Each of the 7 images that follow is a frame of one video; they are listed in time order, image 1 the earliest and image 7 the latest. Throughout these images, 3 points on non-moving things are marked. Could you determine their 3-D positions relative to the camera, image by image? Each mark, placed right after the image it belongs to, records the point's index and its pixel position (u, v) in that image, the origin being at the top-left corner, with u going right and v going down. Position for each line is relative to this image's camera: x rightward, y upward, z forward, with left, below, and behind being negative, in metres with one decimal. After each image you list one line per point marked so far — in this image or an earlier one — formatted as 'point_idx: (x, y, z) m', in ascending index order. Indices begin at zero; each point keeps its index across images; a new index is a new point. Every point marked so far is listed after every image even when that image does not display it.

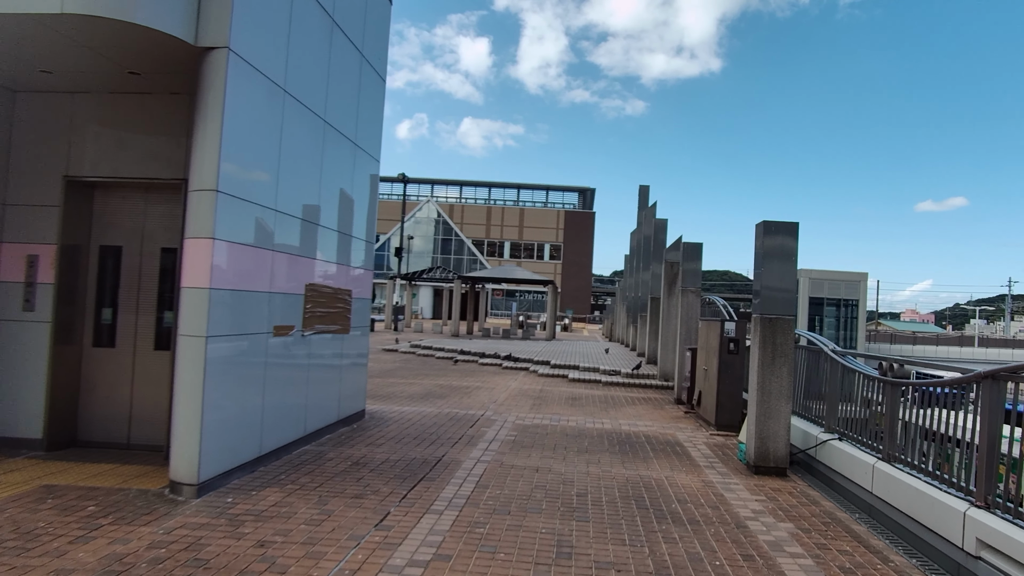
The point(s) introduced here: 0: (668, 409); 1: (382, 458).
0: (+2.1, -1.7, +10.5) m
1: (-1.0, -1.4, +6.2) m
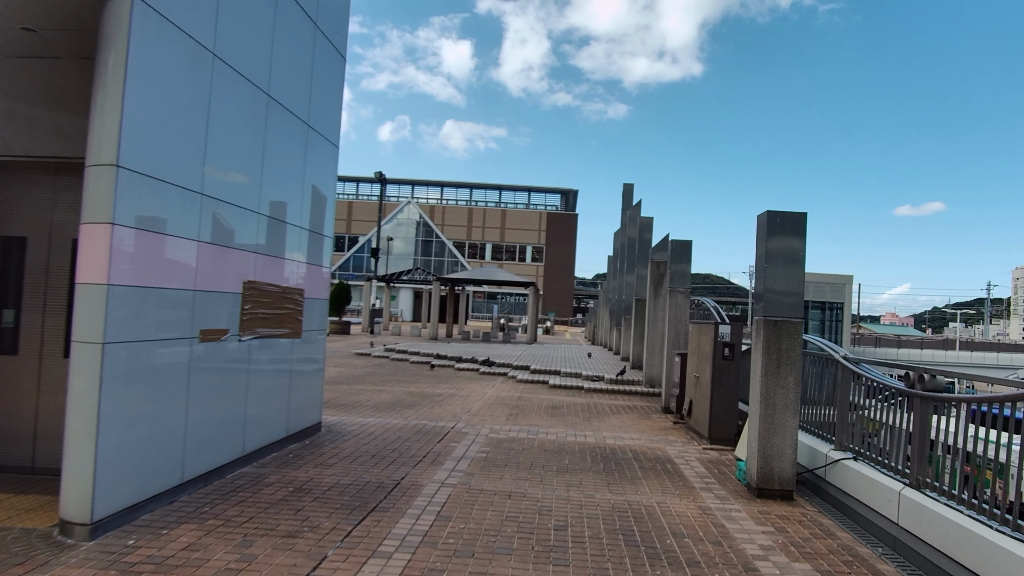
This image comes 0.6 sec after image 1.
0: (+1.8, -1.7, +9.7) m
1: (-1.3, -1.4, +5.4) m
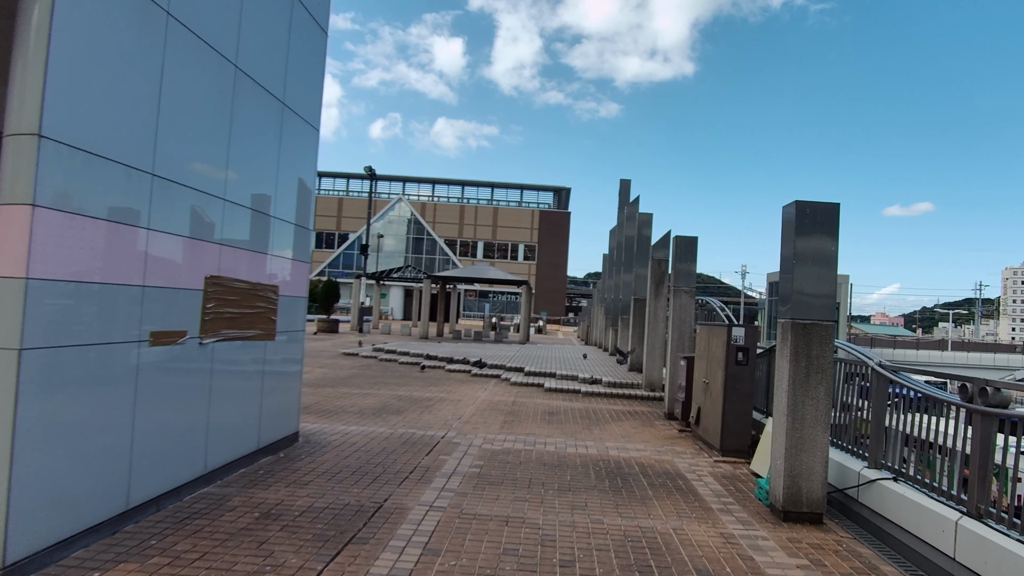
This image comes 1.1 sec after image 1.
0: (+1.7, -1.6, +9.1) m
1: (-1.3, -1.3, +4.7) m
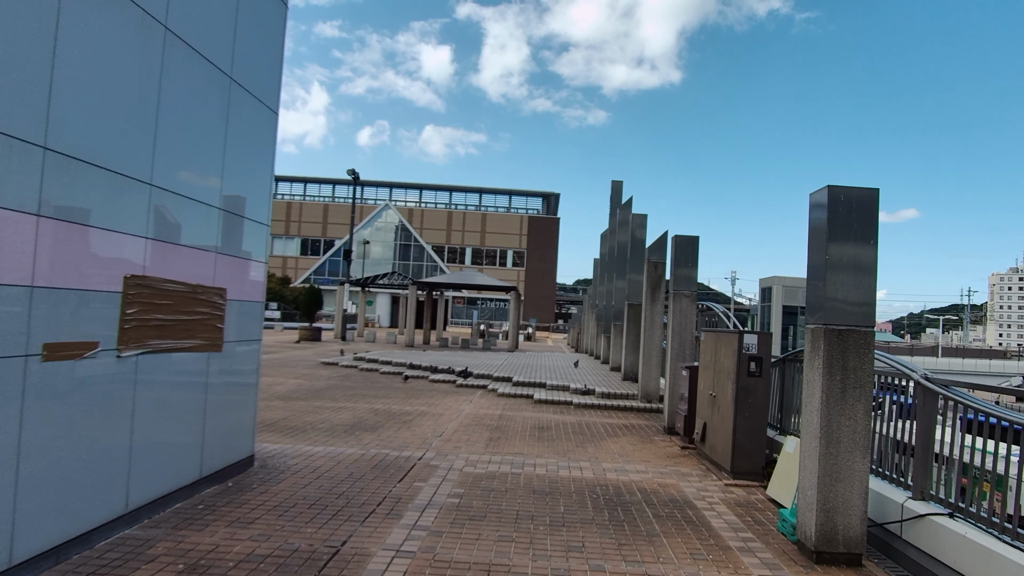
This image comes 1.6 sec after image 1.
0: (+1.6, -1.7, +8.3) m
1: (-1.4, -1.3, +3.9) m
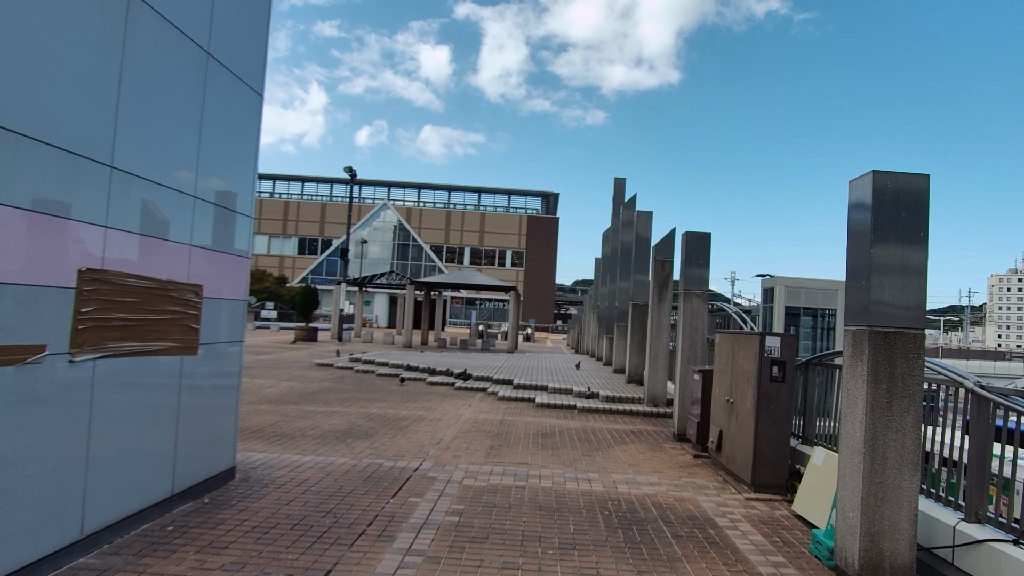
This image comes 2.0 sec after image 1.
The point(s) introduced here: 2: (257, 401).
0: (+1.6, -1.7, +7.9) m
1: (-1.3, -1.3, +3.4) m
2: (-3.5, -1.5, +10.6) m
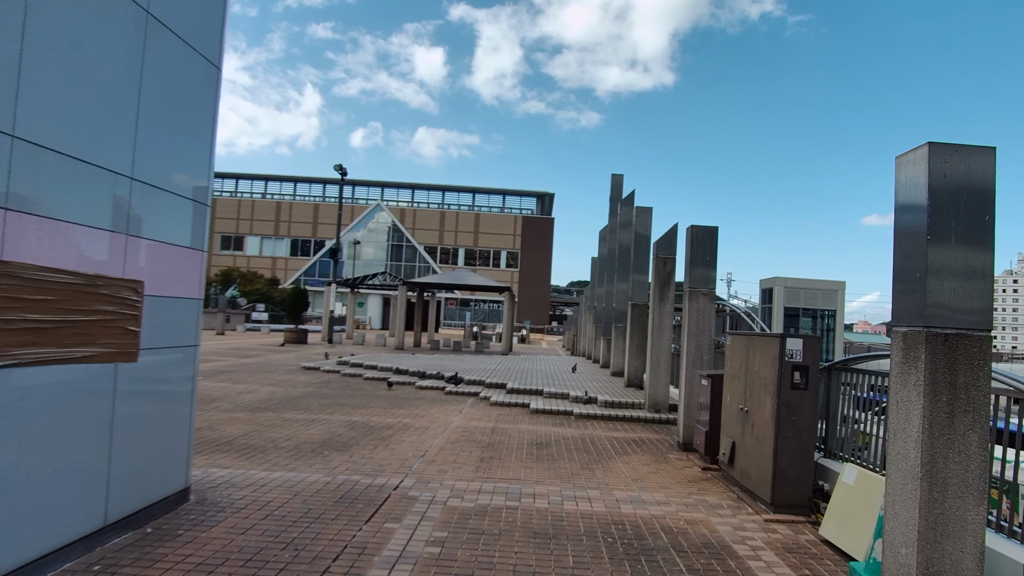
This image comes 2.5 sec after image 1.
0: (+1.5, -1.6, +7.2) m
1: (-1.4, -1.3, +2.8) m
2: (-3.6, -1.5, +9.9) m
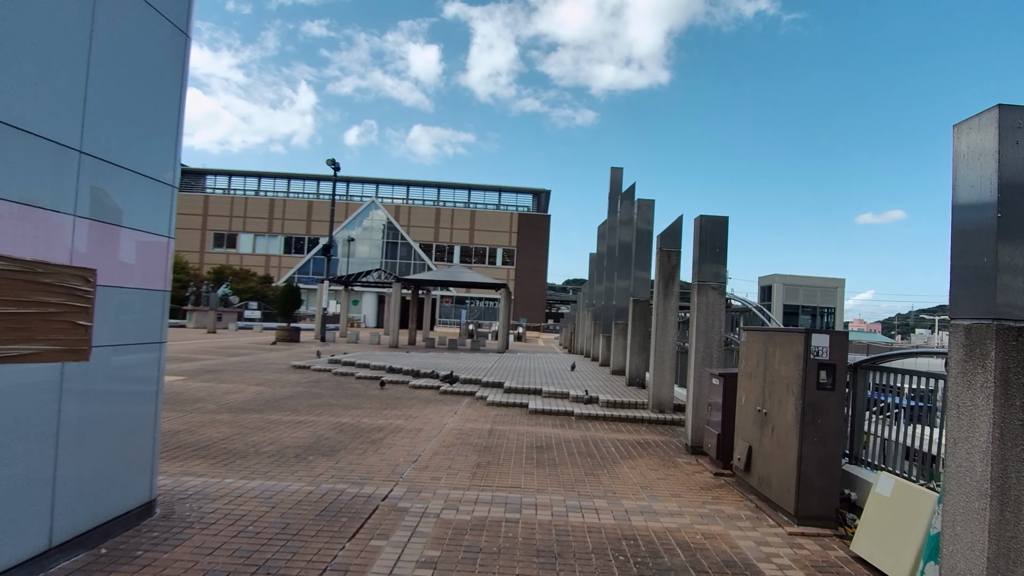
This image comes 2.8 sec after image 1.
0: (+1.5, -1.6, +6.8) m
1: (-1.4, -1.2, +2.3) m
2: (-3.6, -1.5, +9.4) m
